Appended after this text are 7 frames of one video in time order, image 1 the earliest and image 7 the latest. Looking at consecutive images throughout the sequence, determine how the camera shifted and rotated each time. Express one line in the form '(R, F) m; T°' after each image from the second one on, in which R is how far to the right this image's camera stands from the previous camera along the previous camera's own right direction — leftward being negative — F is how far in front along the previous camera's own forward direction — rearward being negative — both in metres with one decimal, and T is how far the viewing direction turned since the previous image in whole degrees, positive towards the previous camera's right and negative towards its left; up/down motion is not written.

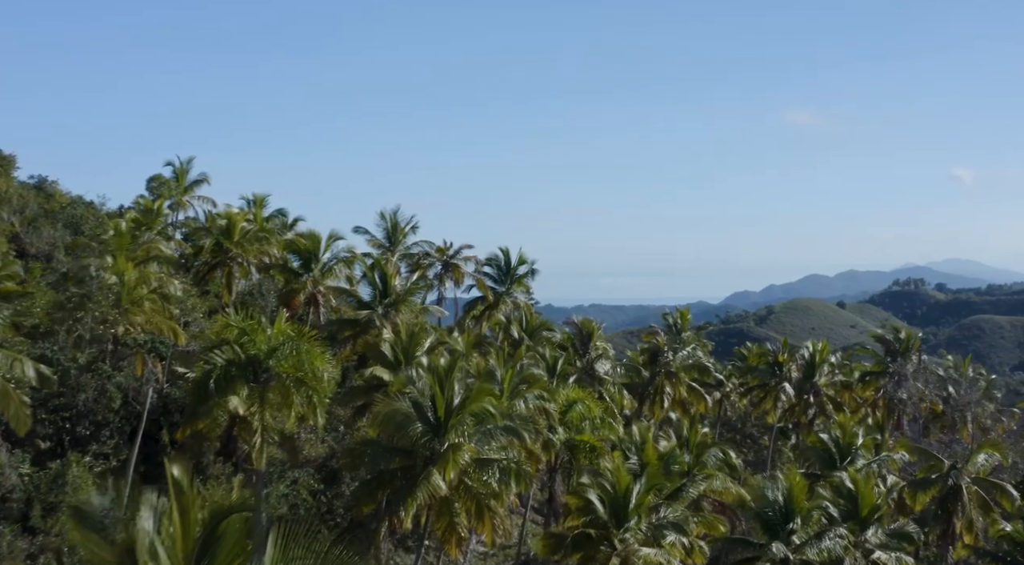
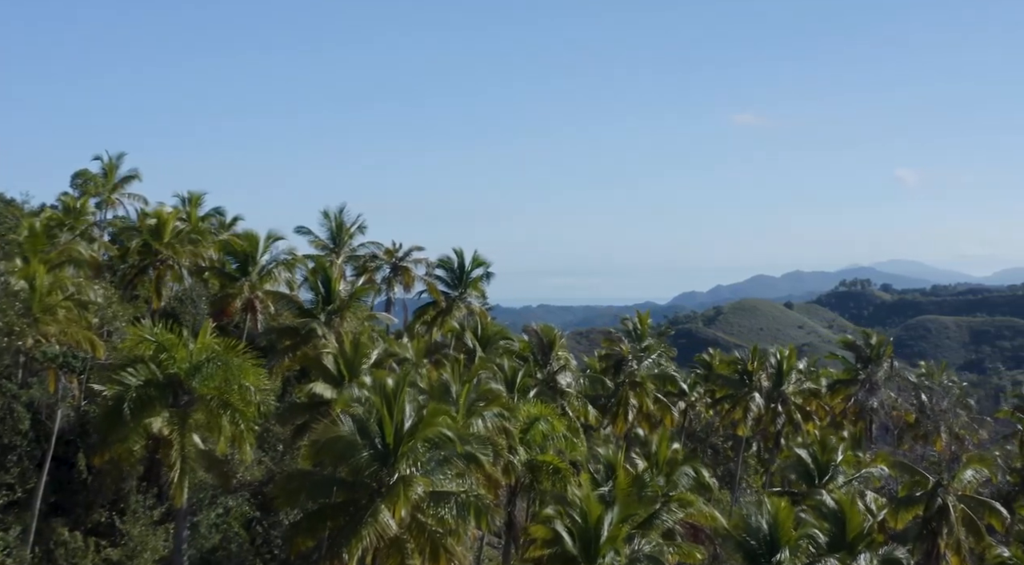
(-0.2, +2.6) m; +2°
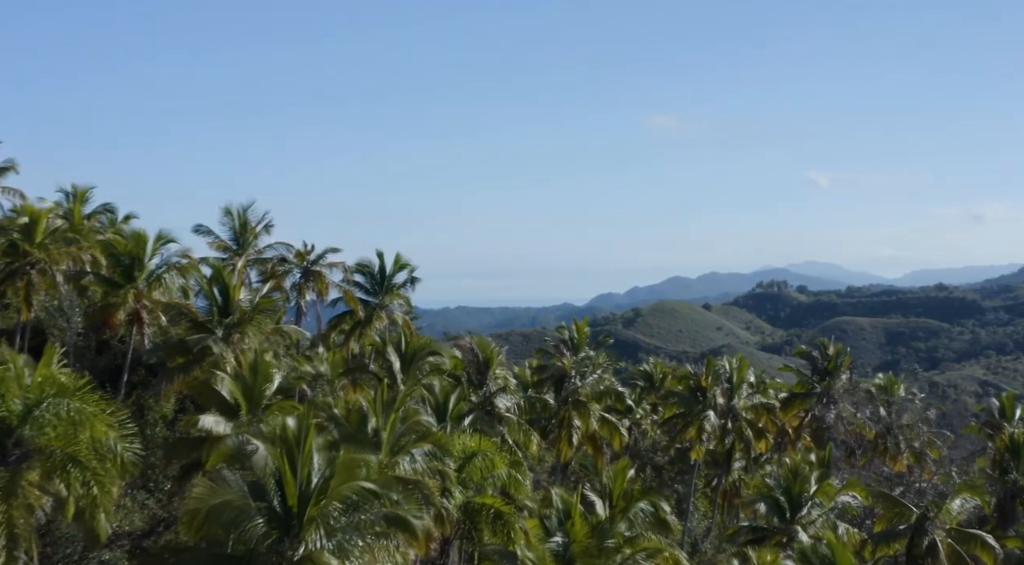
(-0.3, +4.3) m; +4°
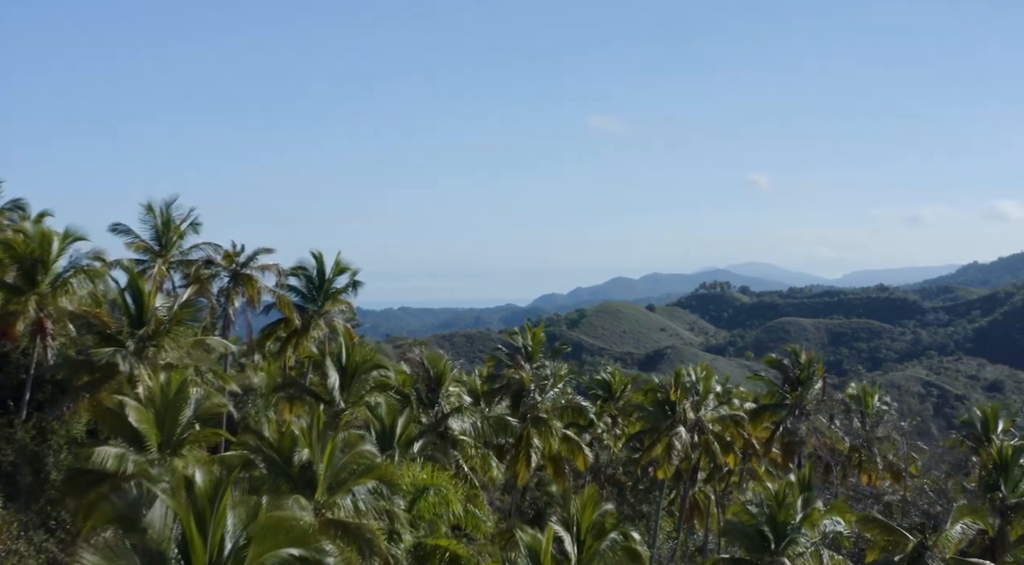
(-0.2, +3.1) m; +3°
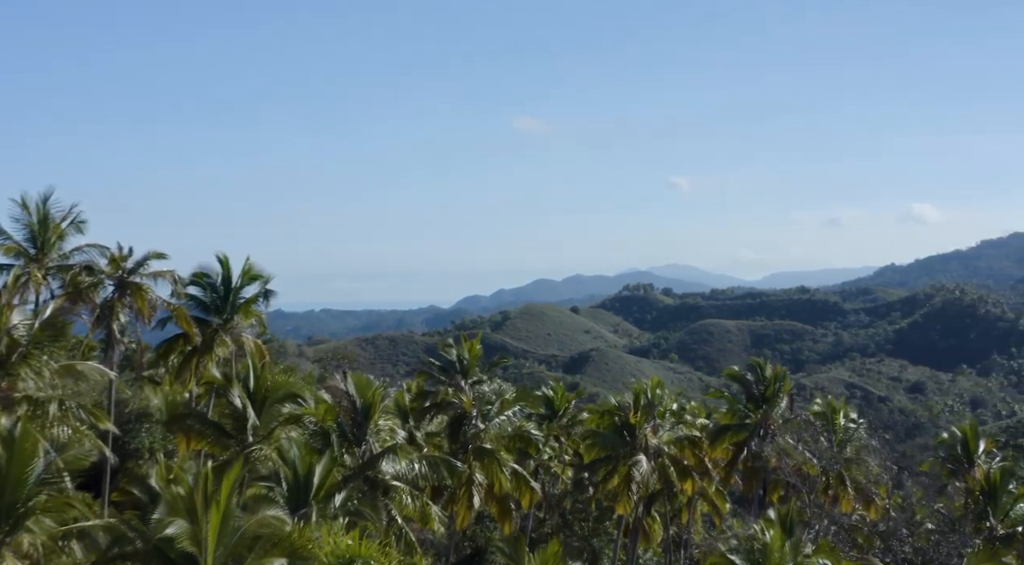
(-0.3, +4.2) m; +4°
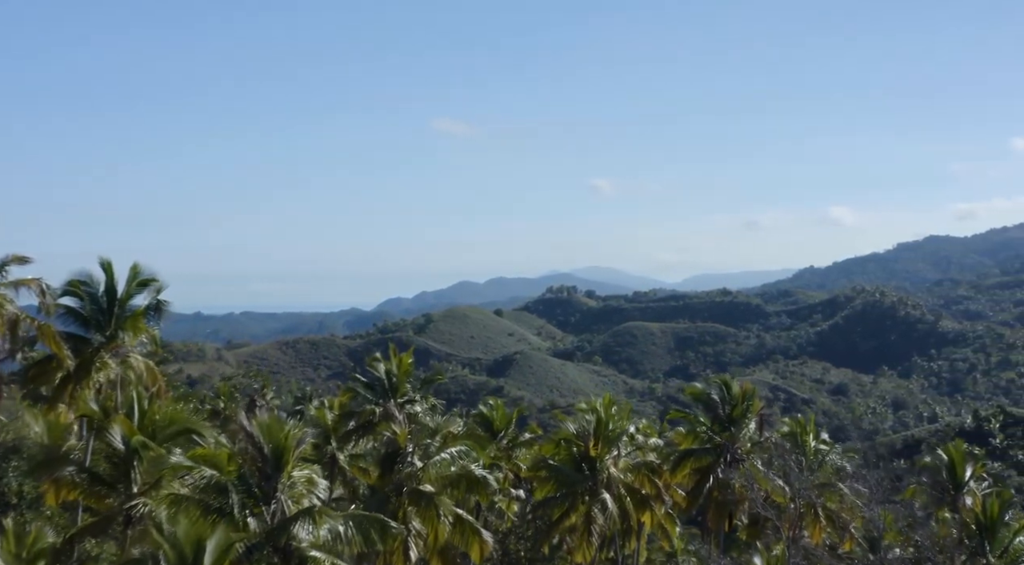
(-0.4, +4.1) m; +4°
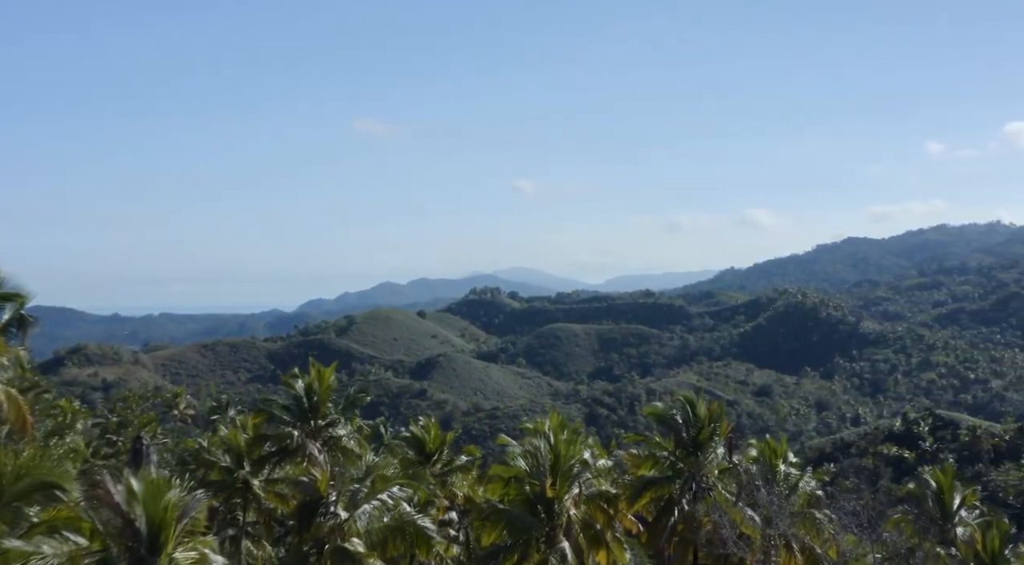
(-0.3, +3.8) m; +4°
